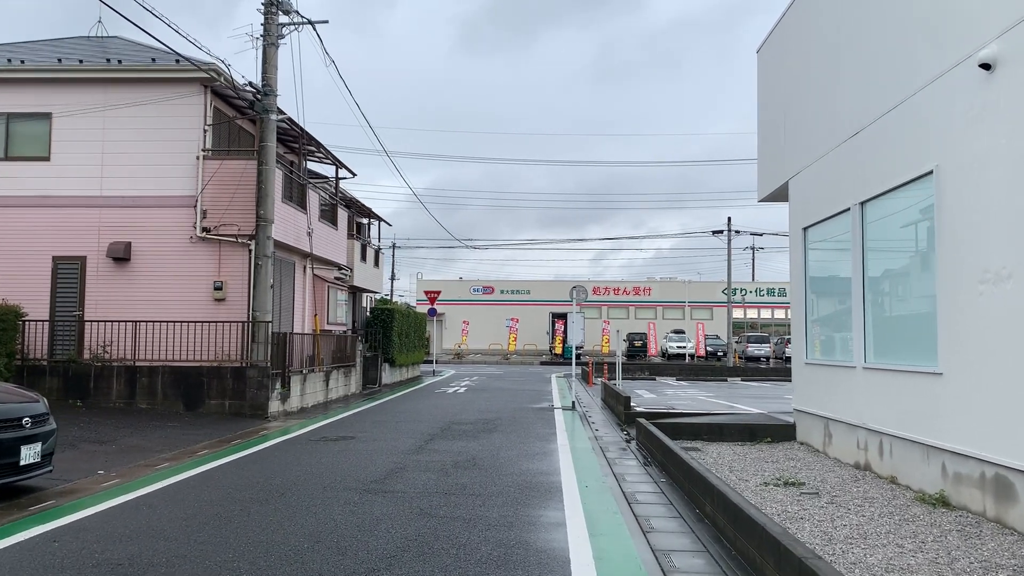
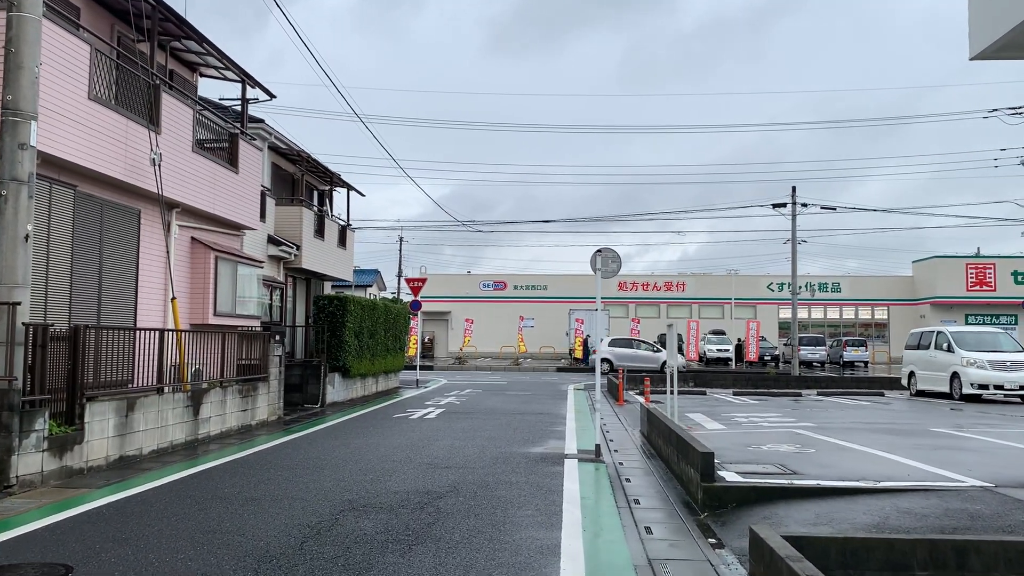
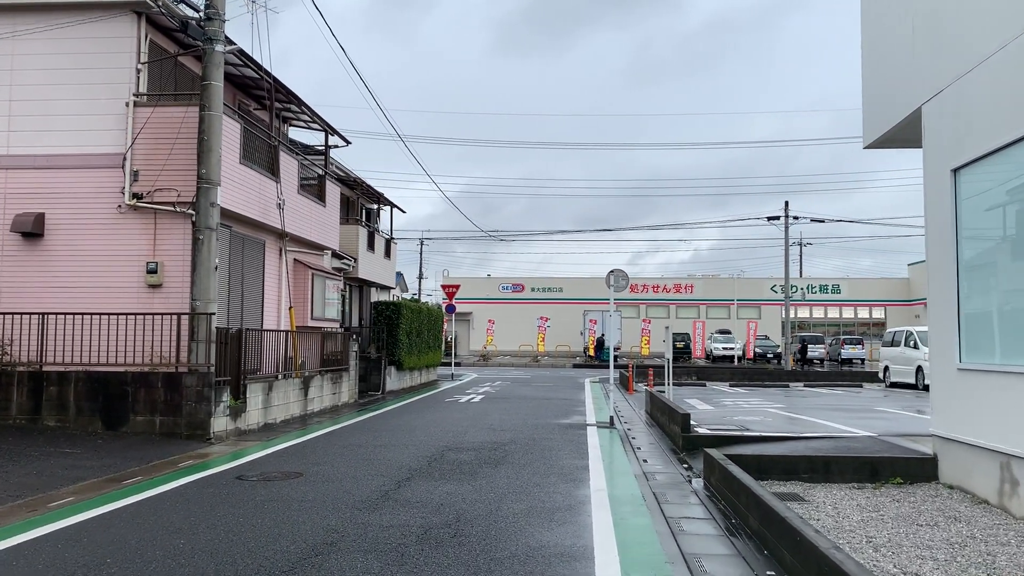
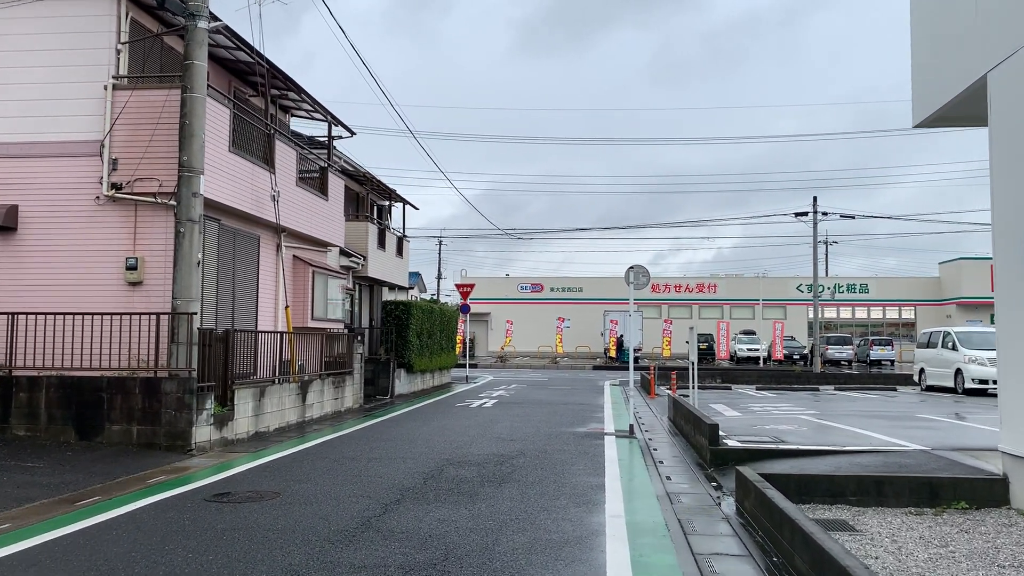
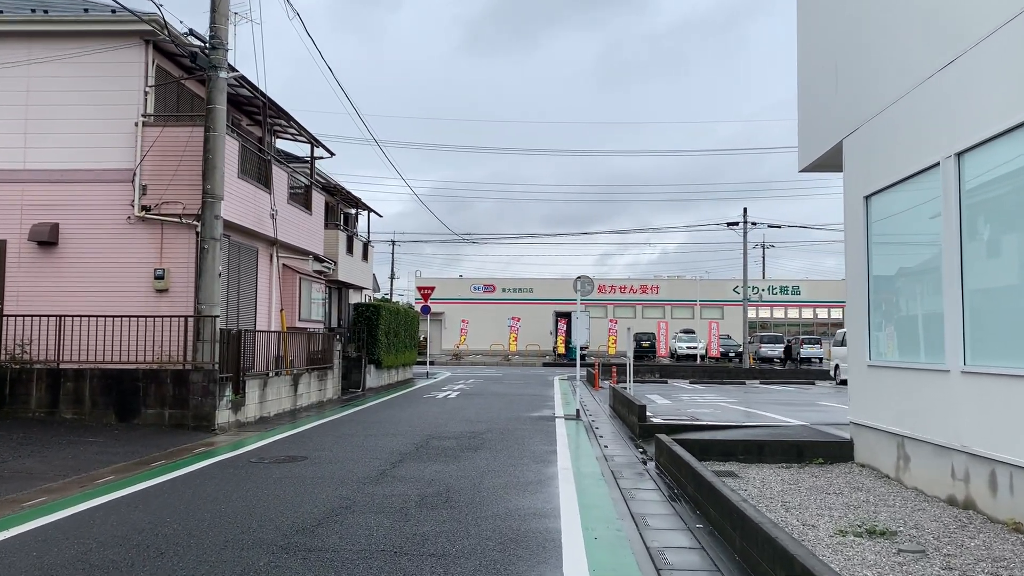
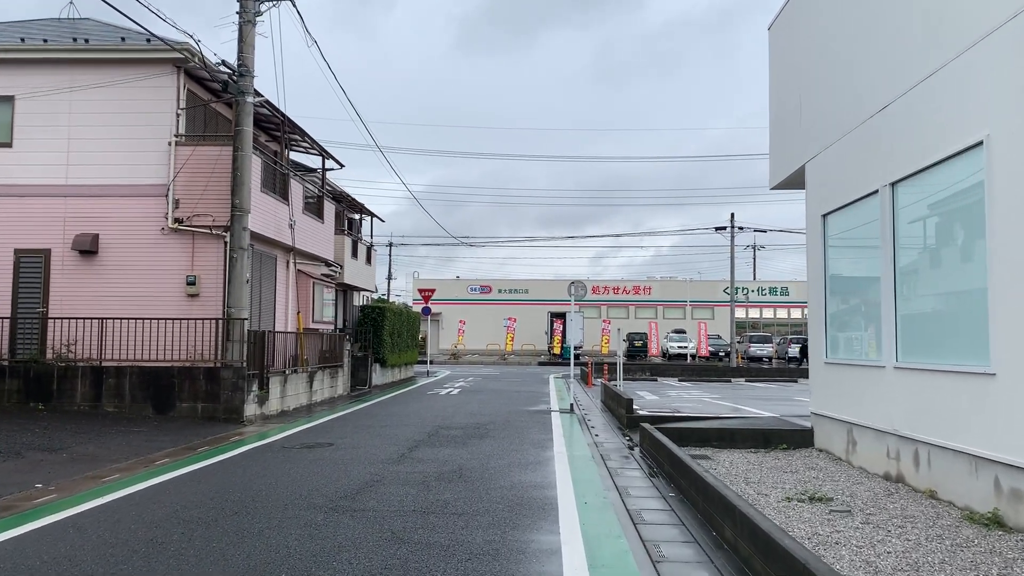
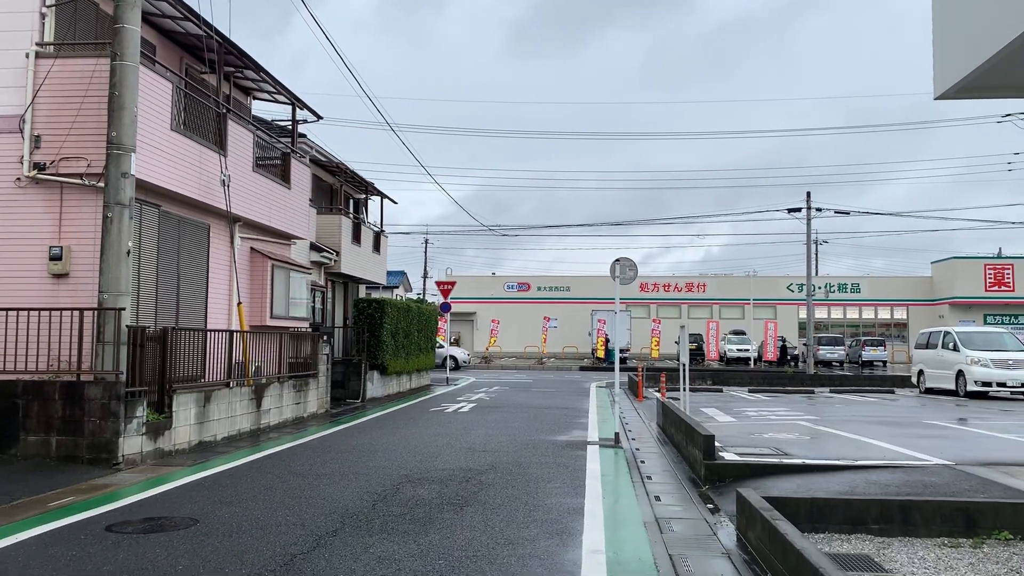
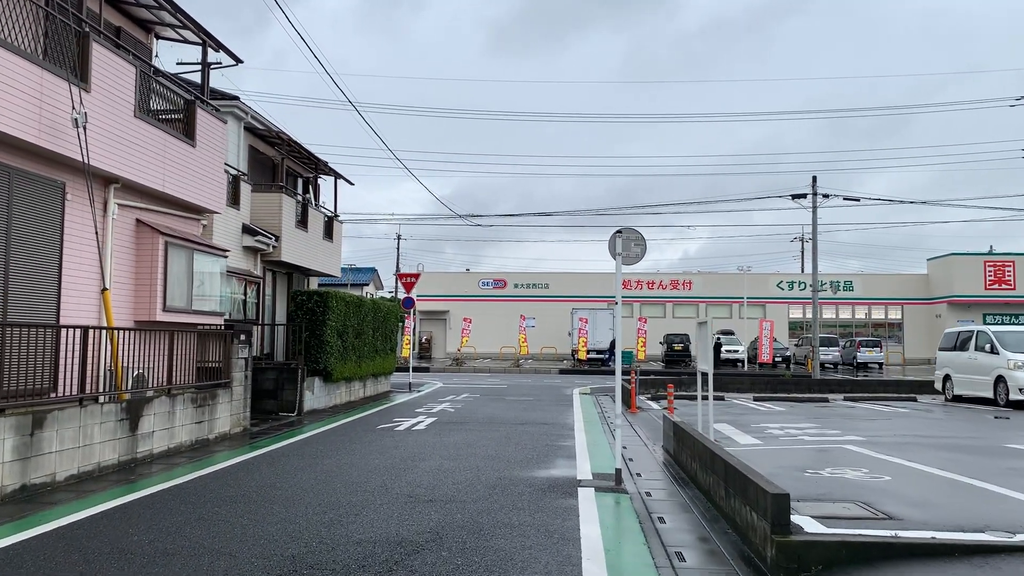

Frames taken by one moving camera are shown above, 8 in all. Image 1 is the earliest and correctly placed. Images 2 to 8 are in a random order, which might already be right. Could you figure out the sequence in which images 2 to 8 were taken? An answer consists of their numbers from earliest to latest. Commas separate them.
6, 5, 3, 4, 7, 2, 8
